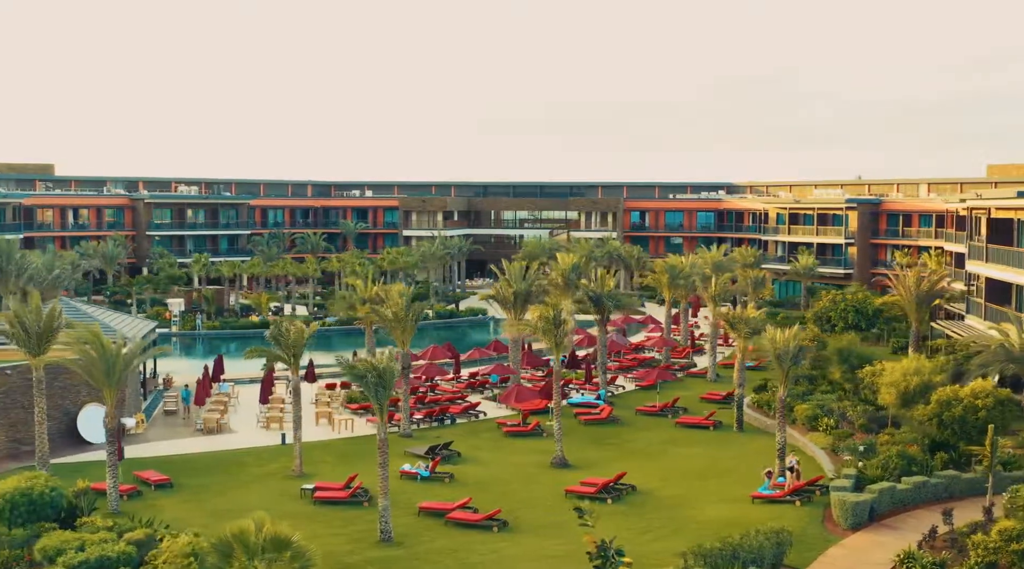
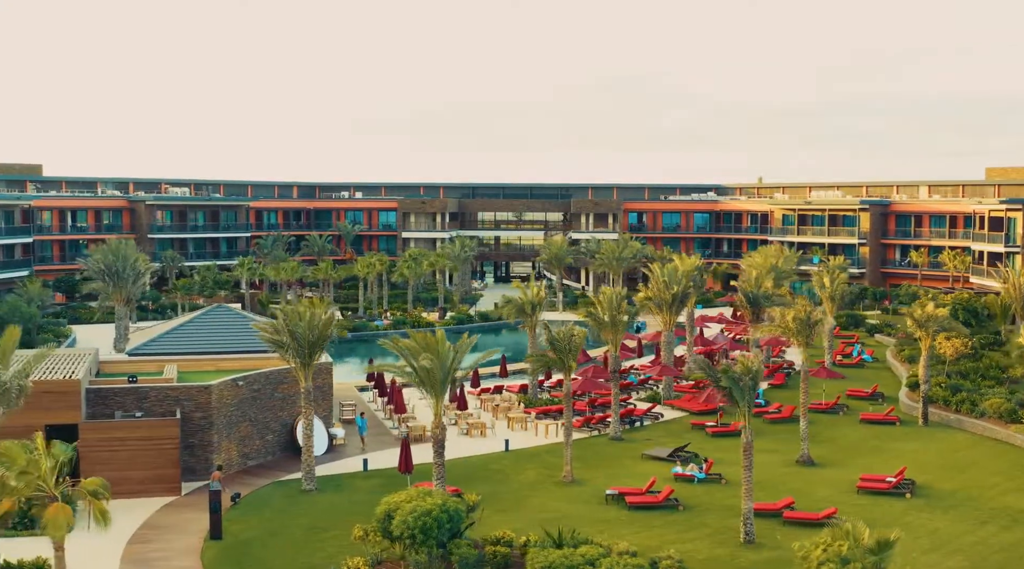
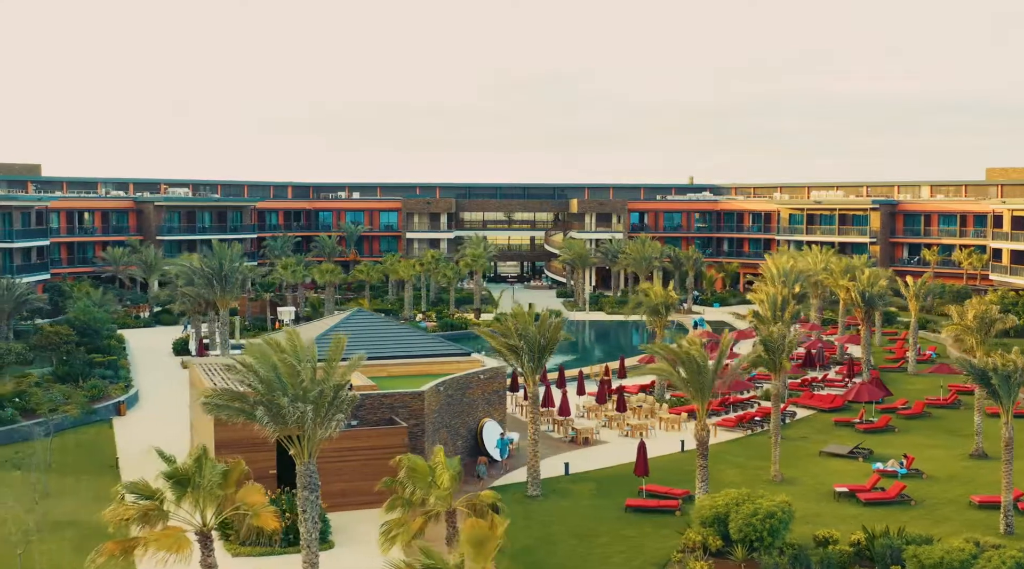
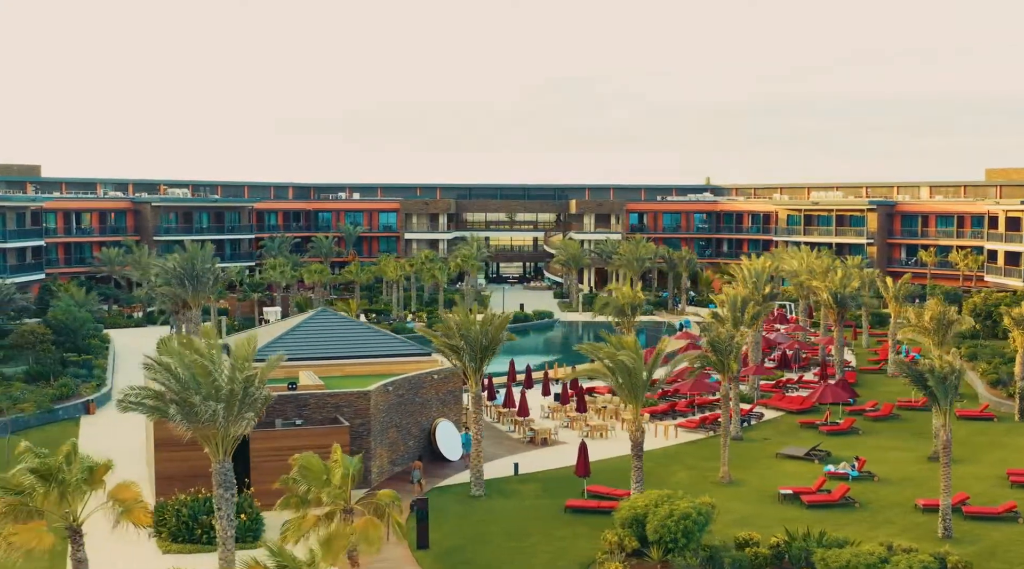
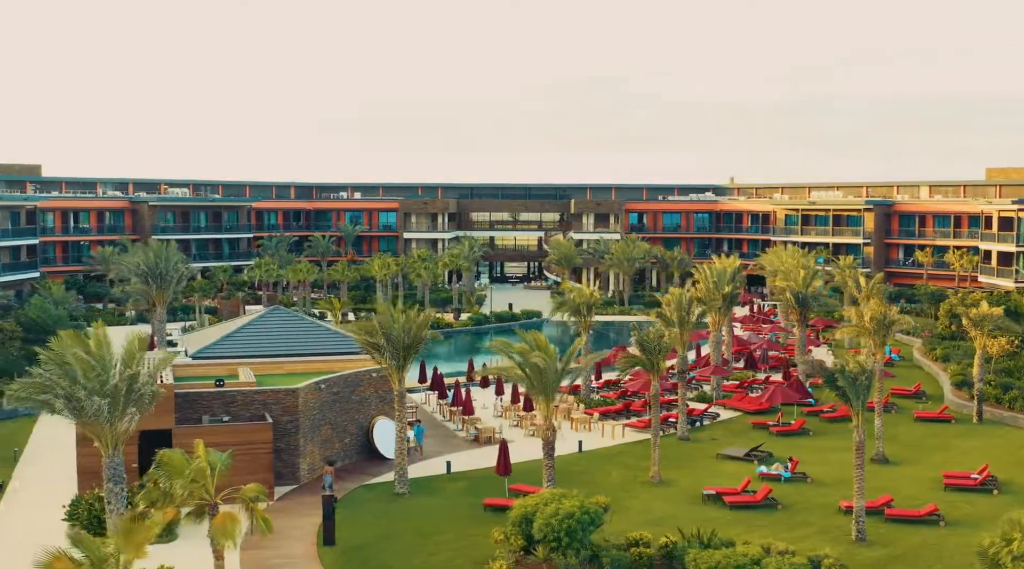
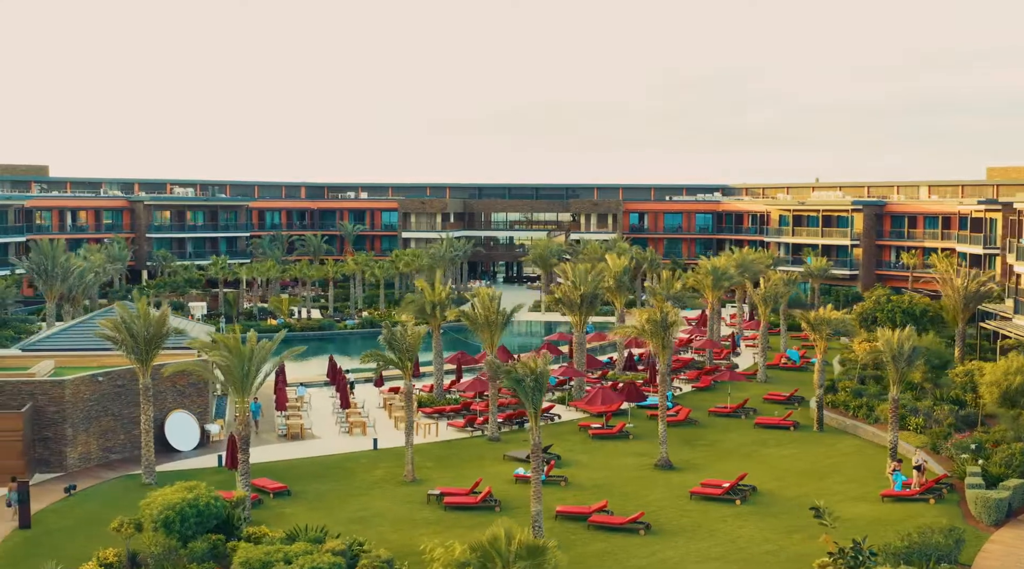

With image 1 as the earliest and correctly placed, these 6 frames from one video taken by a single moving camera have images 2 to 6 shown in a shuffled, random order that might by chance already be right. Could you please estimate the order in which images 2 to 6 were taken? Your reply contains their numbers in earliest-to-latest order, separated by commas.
6, 2, 5, 4, 3
